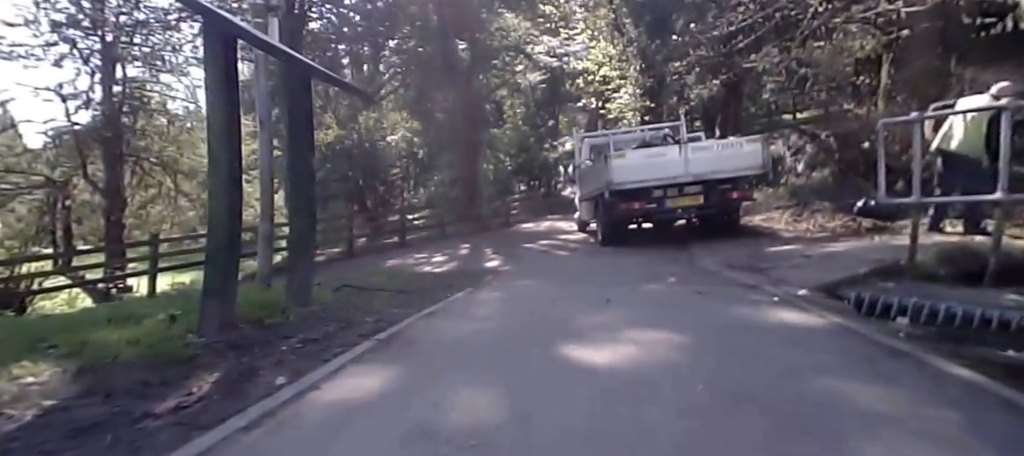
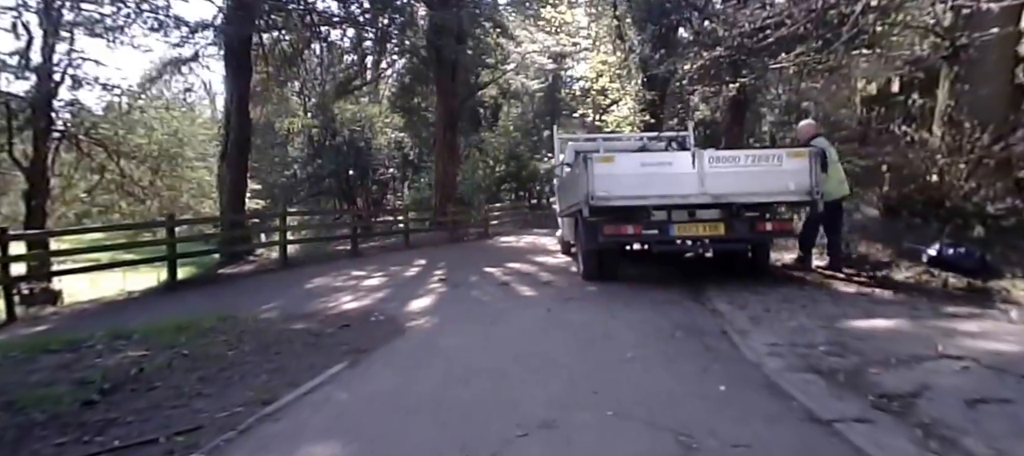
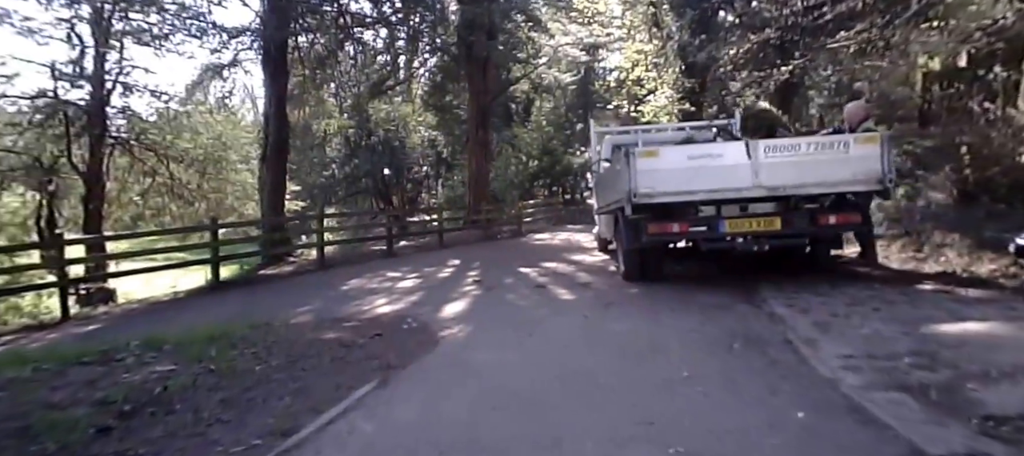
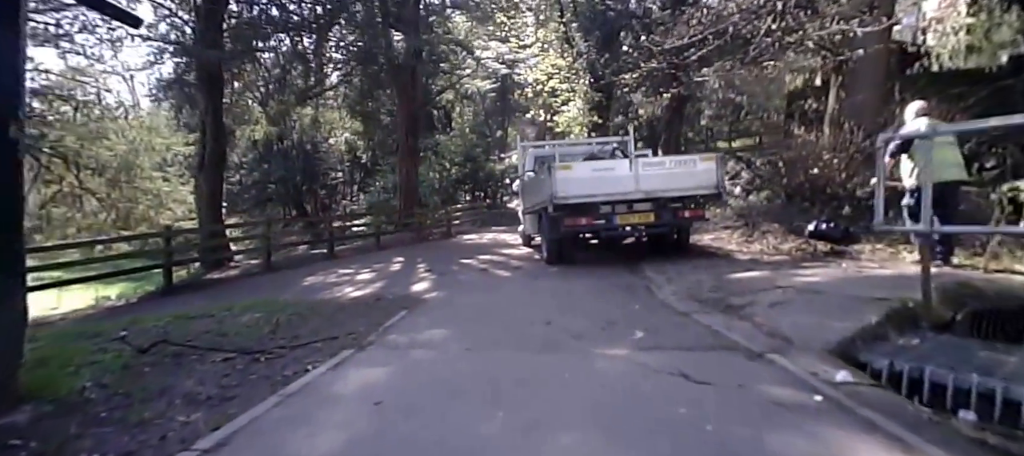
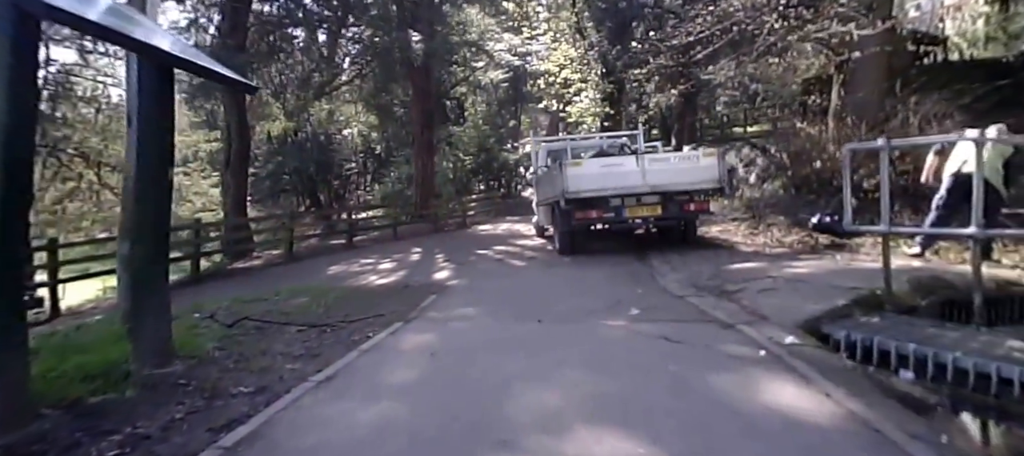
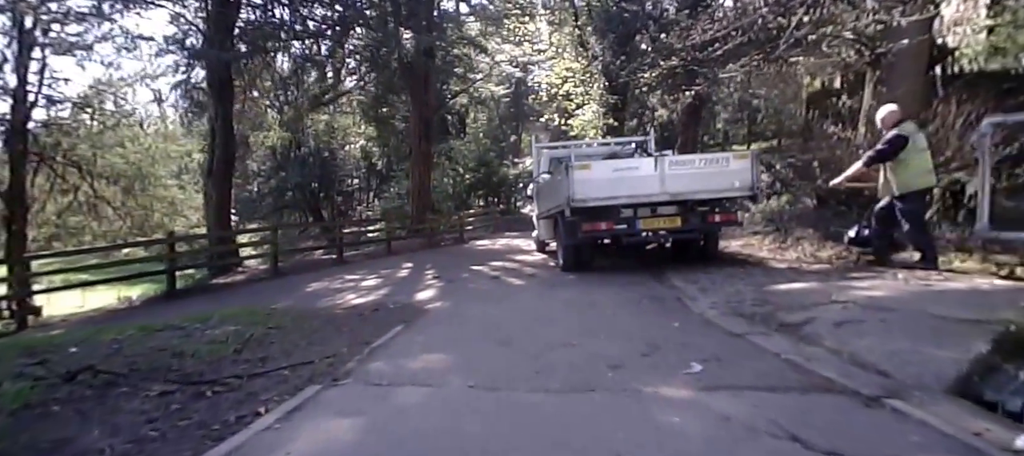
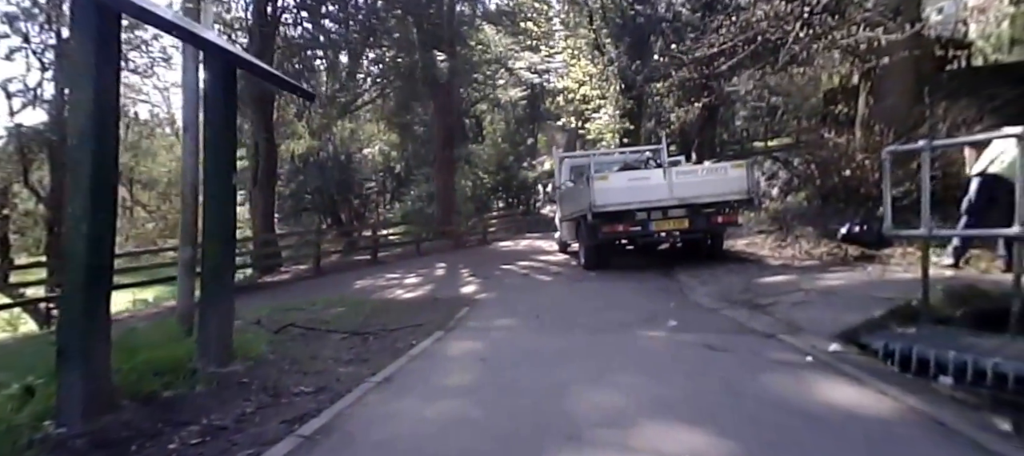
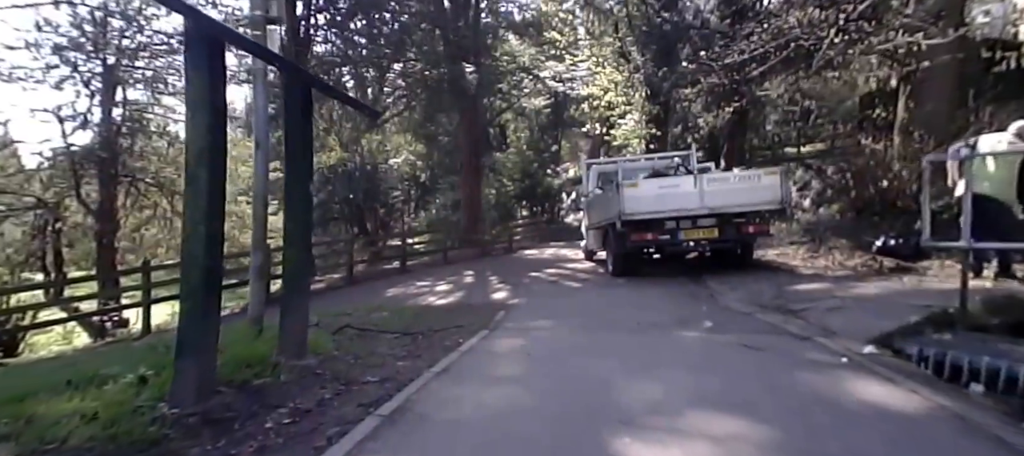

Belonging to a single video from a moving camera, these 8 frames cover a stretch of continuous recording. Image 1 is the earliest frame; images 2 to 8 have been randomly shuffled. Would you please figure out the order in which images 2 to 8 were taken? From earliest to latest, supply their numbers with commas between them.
8, 7, 5, 4, 6, 2, 3
